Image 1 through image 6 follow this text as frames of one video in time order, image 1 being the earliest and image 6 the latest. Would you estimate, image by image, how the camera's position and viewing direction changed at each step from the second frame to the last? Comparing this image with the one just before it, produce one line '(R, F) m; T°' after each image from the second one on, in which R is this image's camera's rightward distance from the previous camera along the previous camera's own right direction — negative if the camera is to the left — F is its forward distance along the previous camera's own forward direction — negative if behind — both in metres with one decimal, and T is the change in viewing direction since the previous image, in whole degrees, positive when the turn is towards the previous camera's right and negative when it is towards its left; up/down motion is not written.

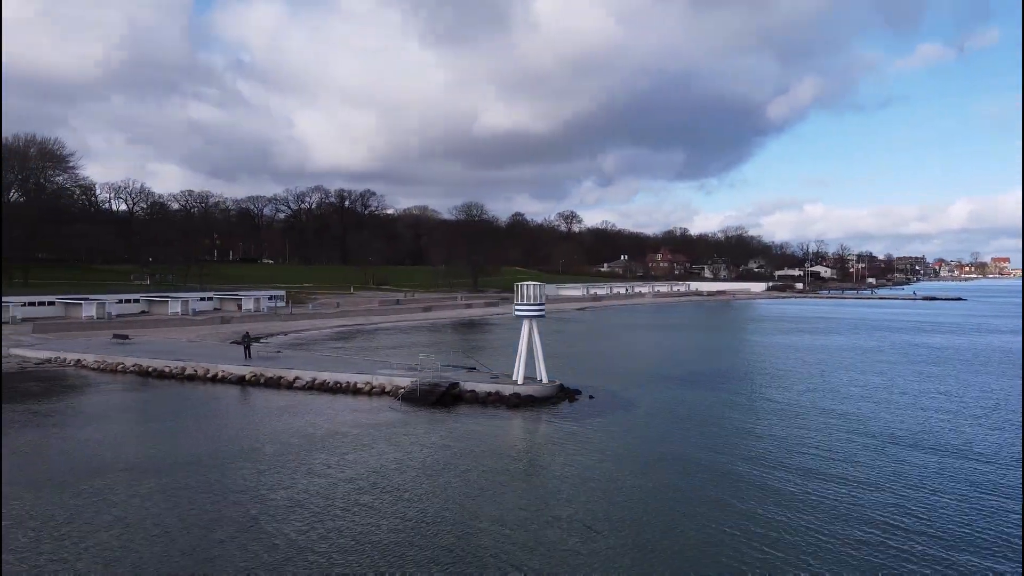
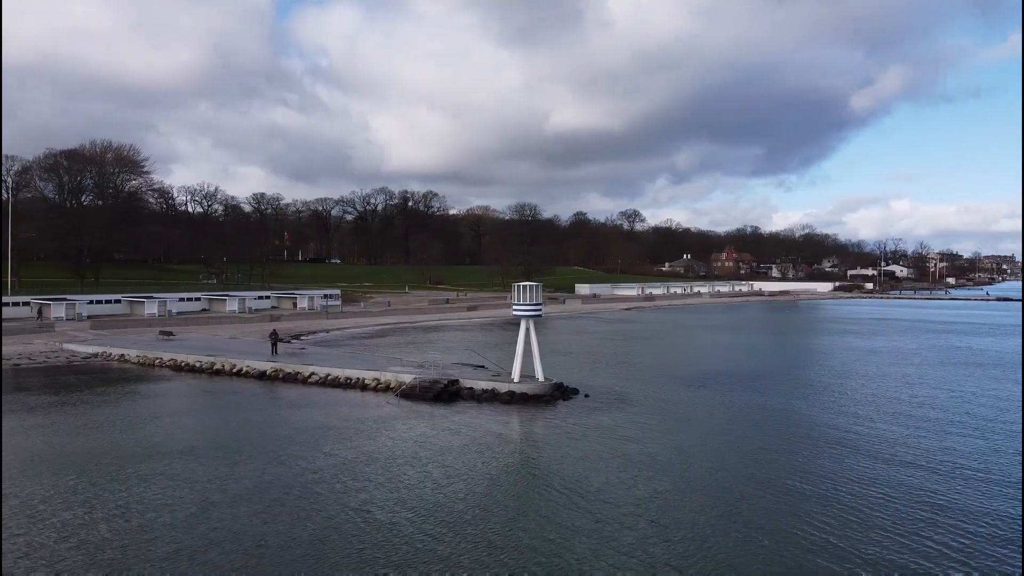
(+2.4, -0.4) m; -5°
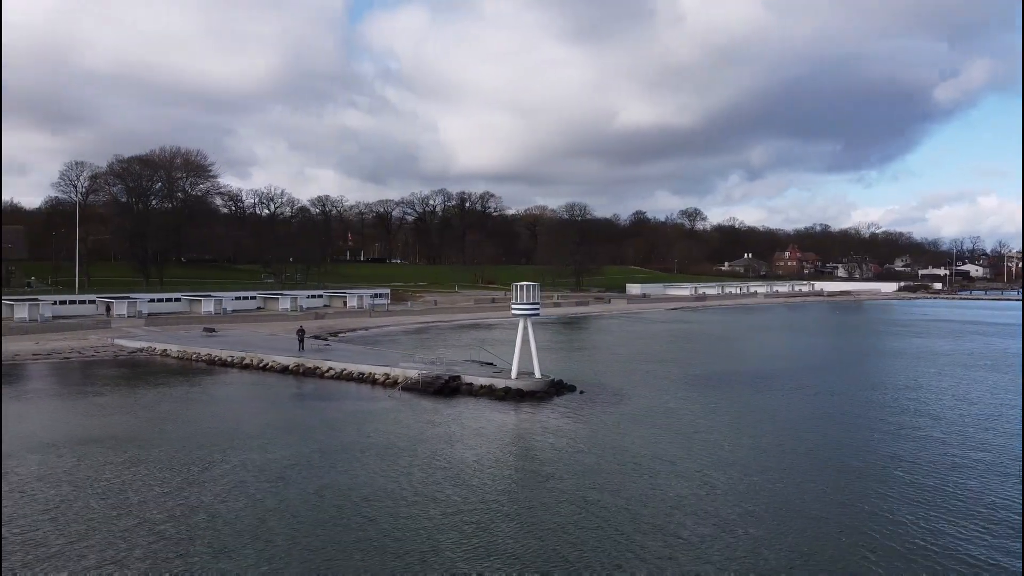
(+2.3, -0.7) m; -5°
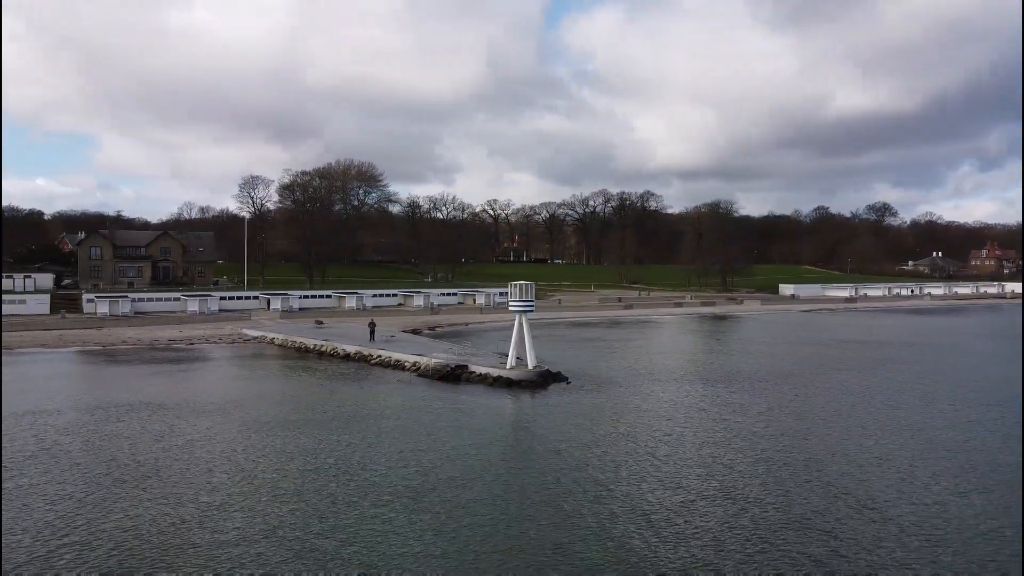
(+6.9, -1.4) m; -14°
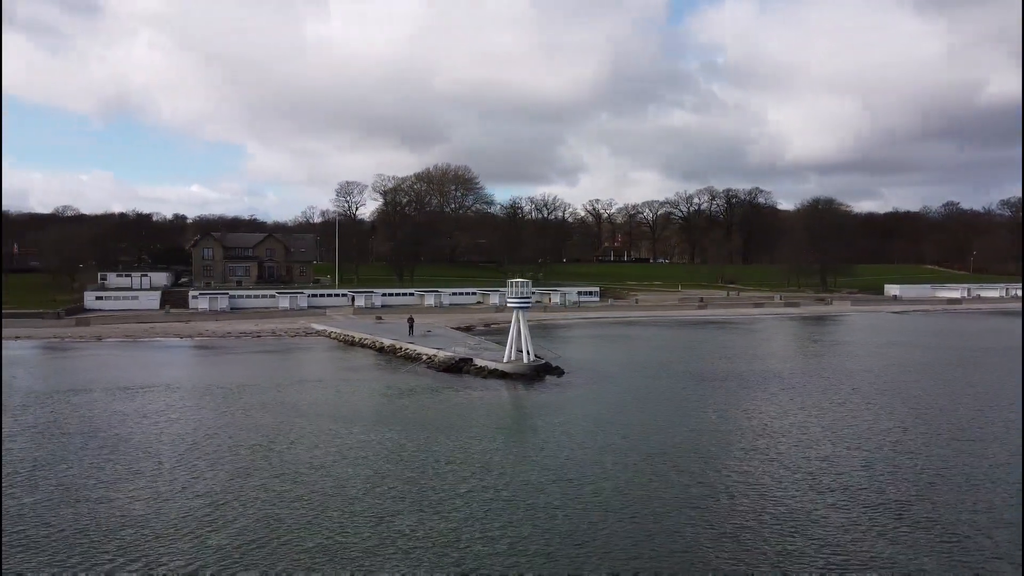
(+4.7, -0.8) m; -9°
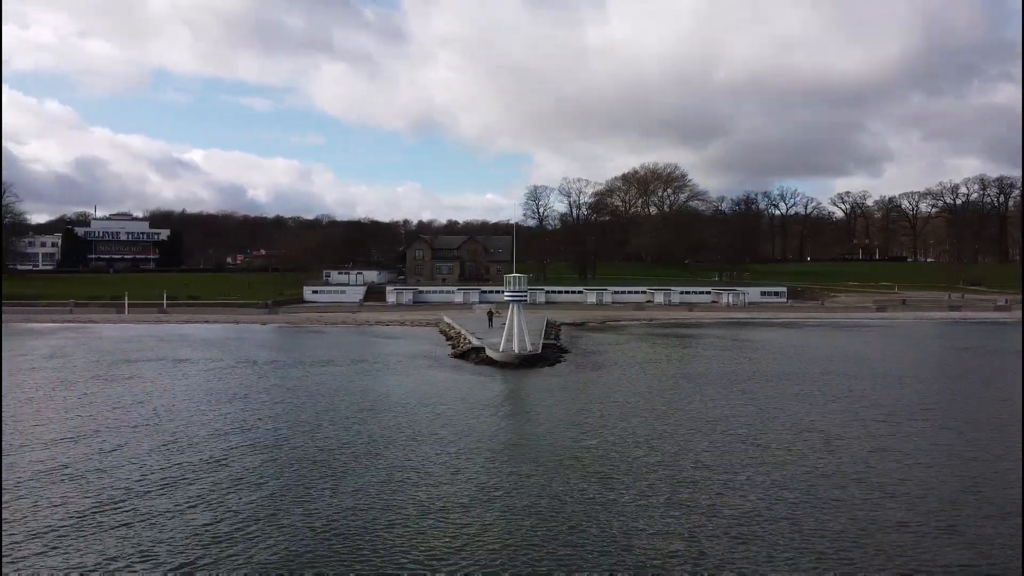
(+10.9, +0.7) m; -21°
